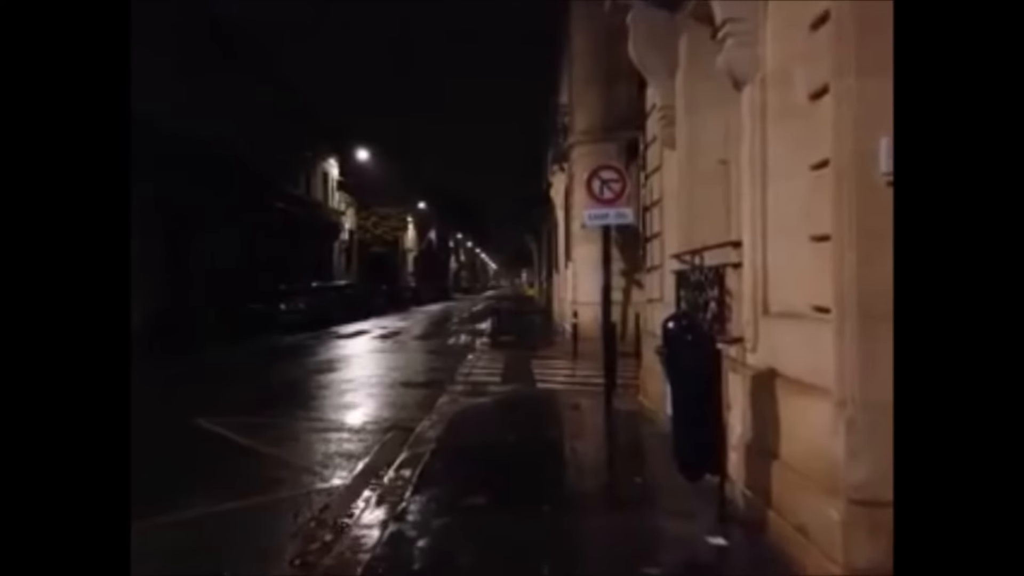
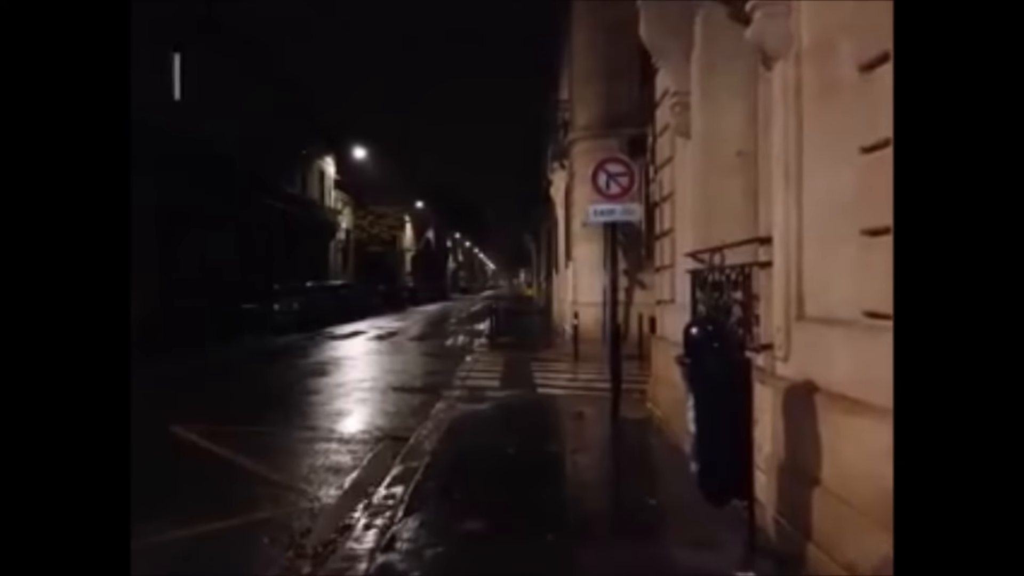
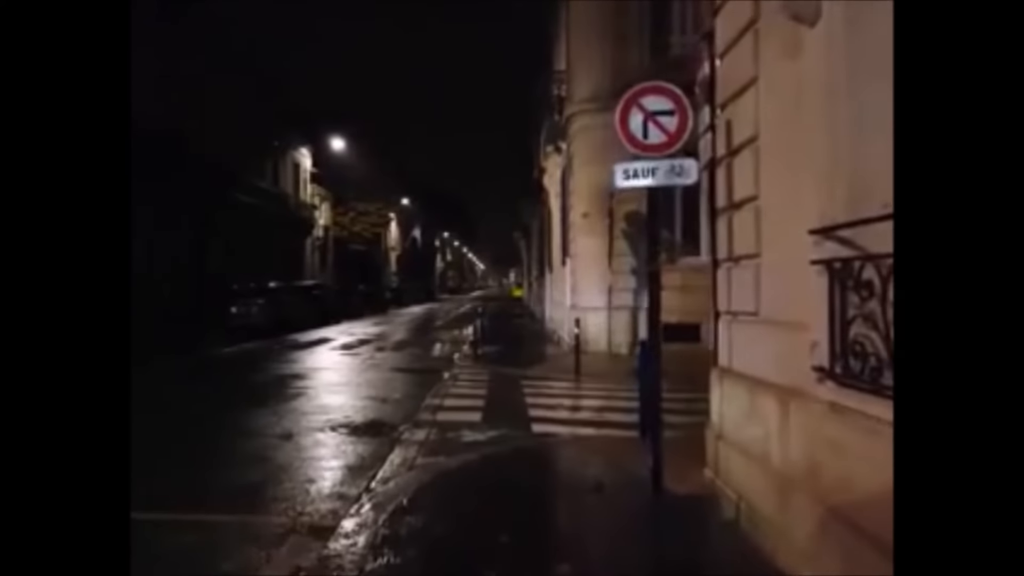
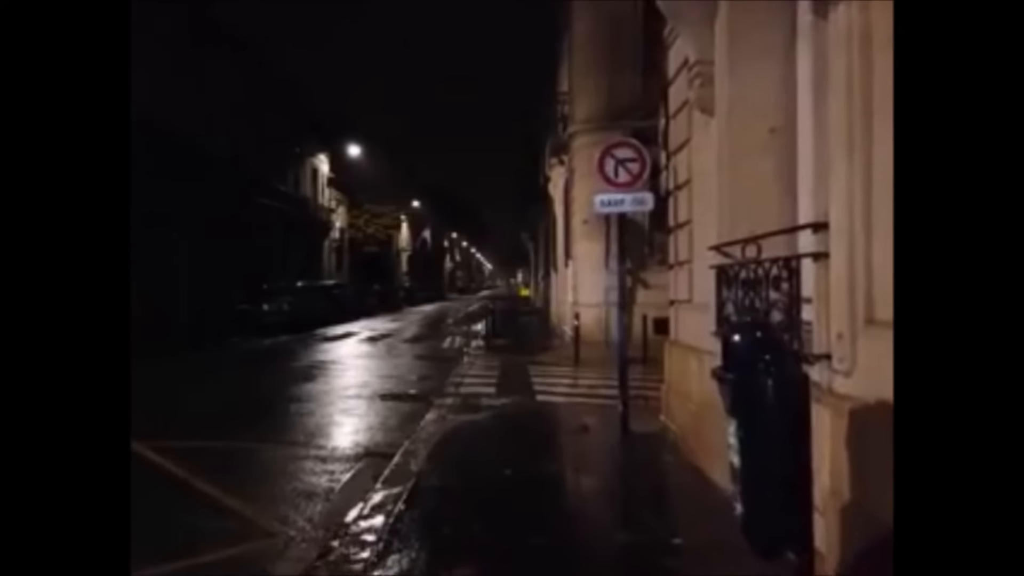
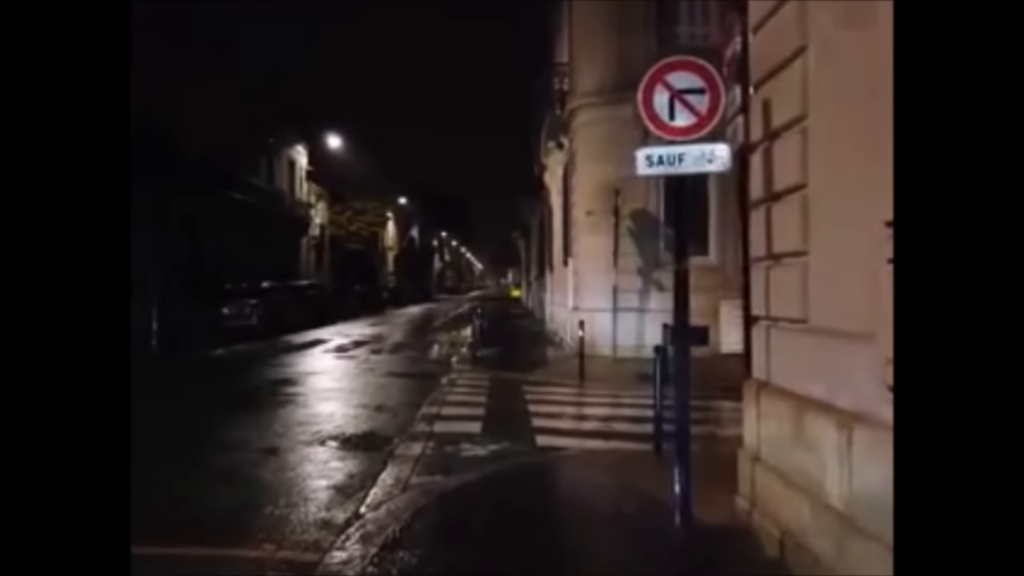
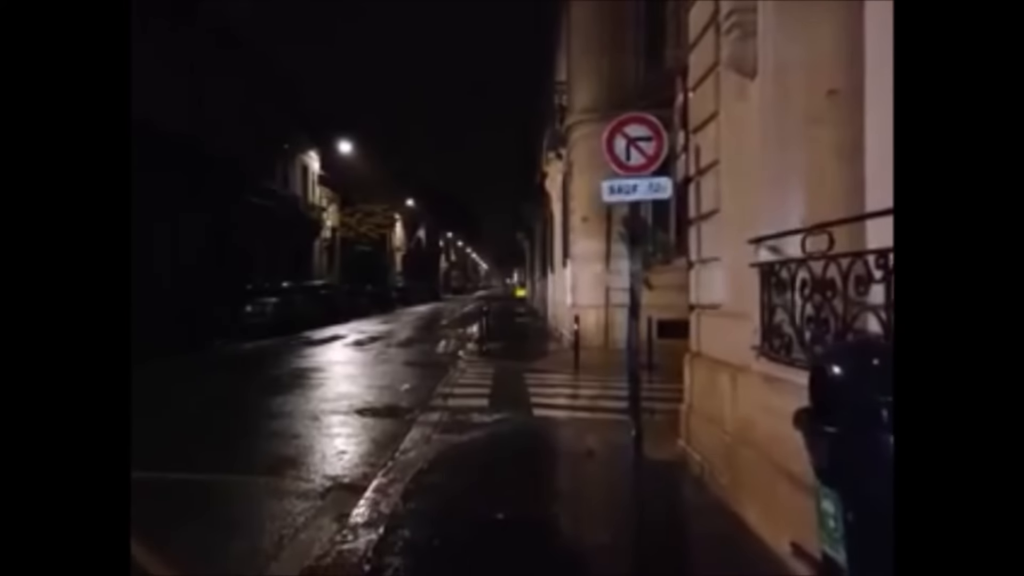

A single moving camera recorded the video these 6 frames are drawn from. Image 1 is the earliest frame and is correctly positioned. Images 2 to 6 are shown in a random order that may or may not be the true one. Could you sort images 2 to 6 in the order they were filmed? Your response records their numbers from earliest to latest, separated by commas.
2, 4, 6, 3, 5
